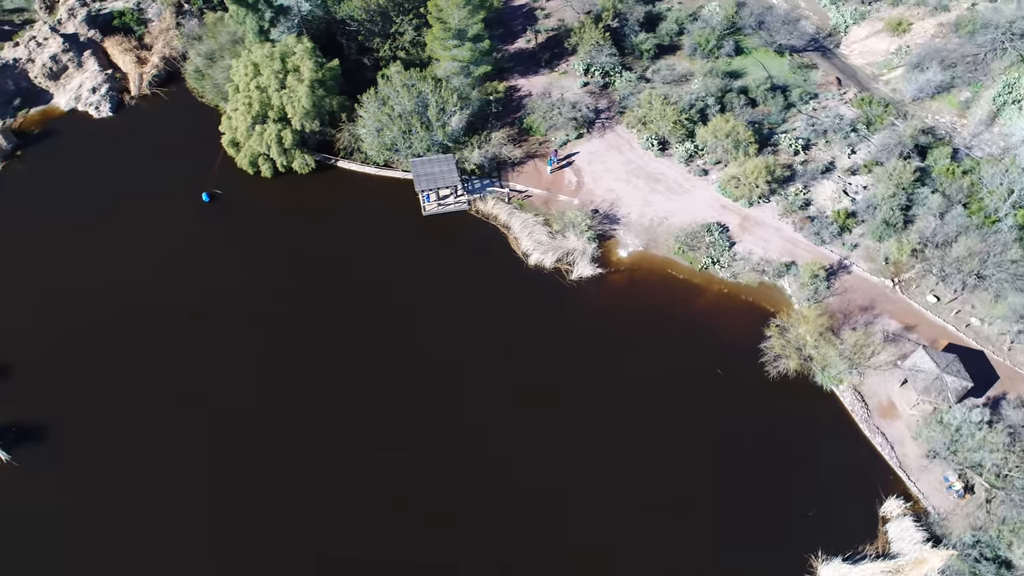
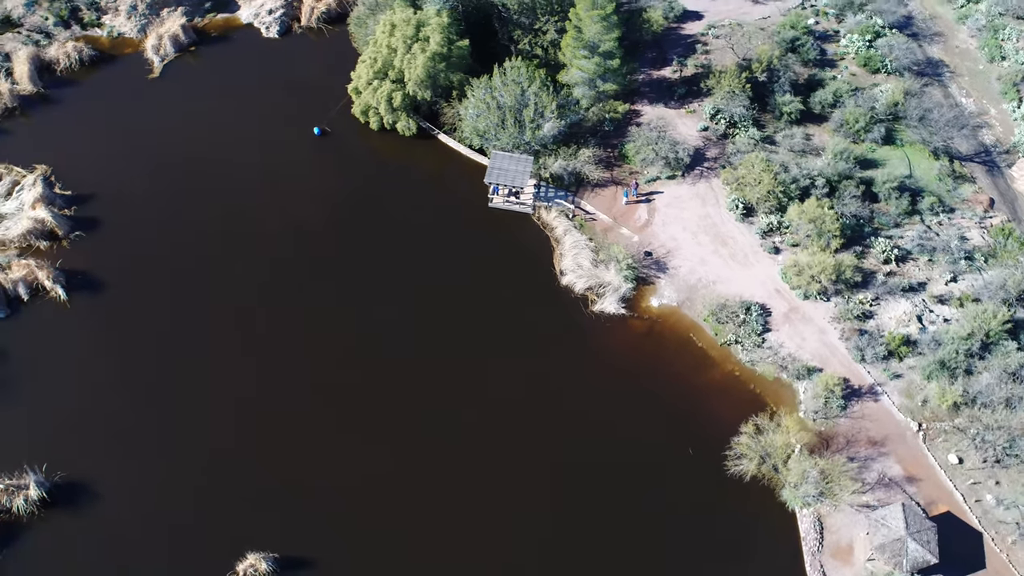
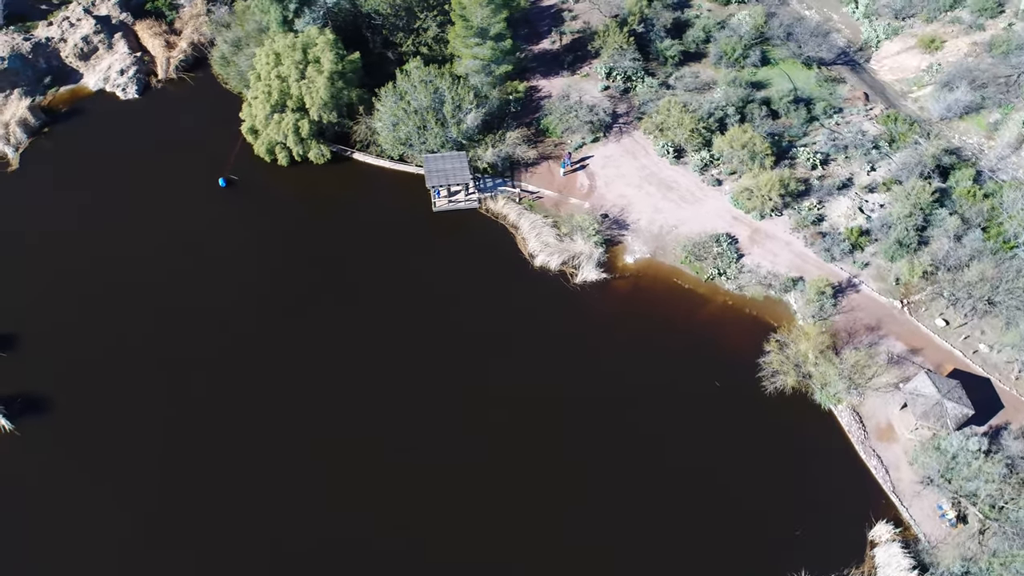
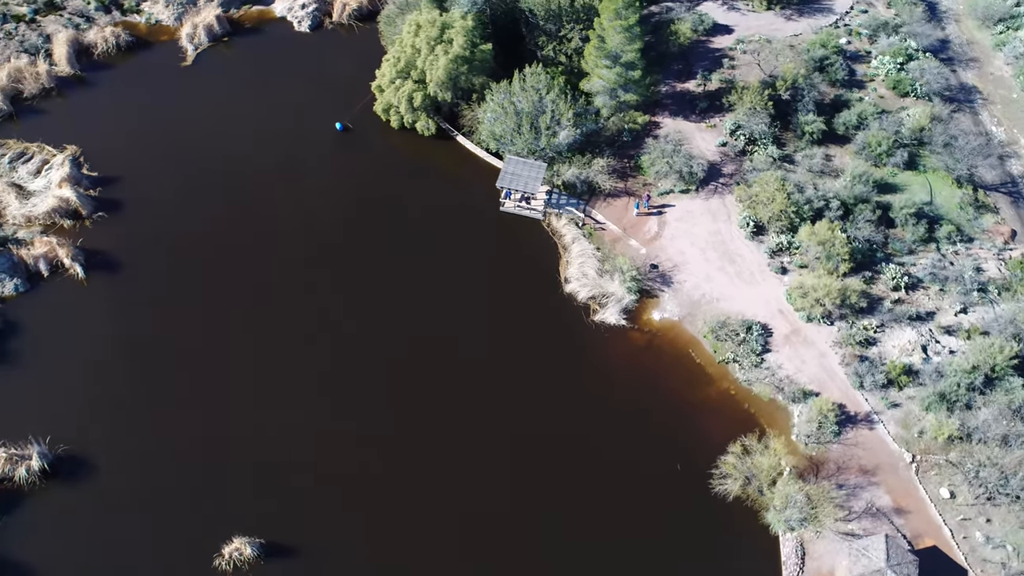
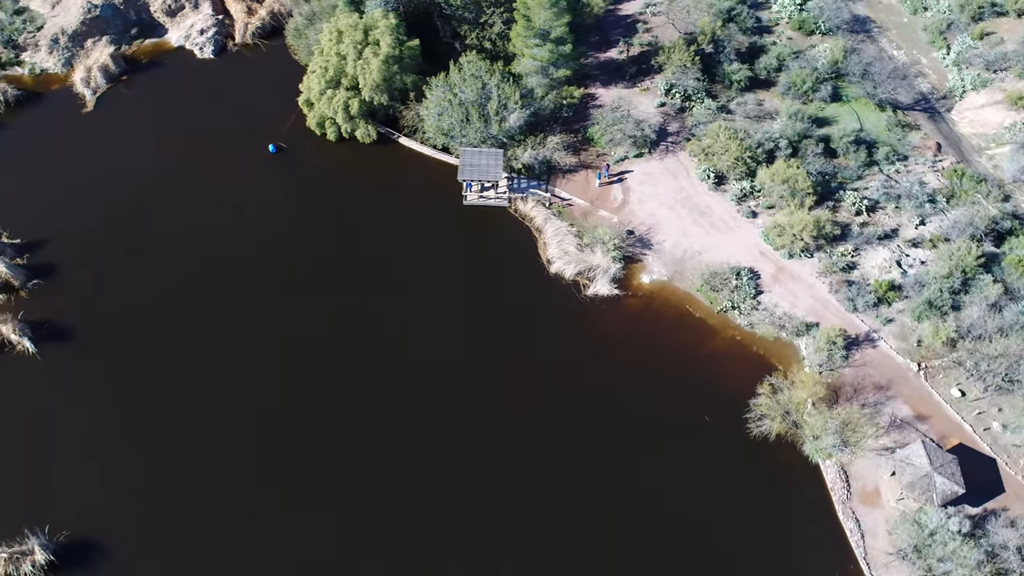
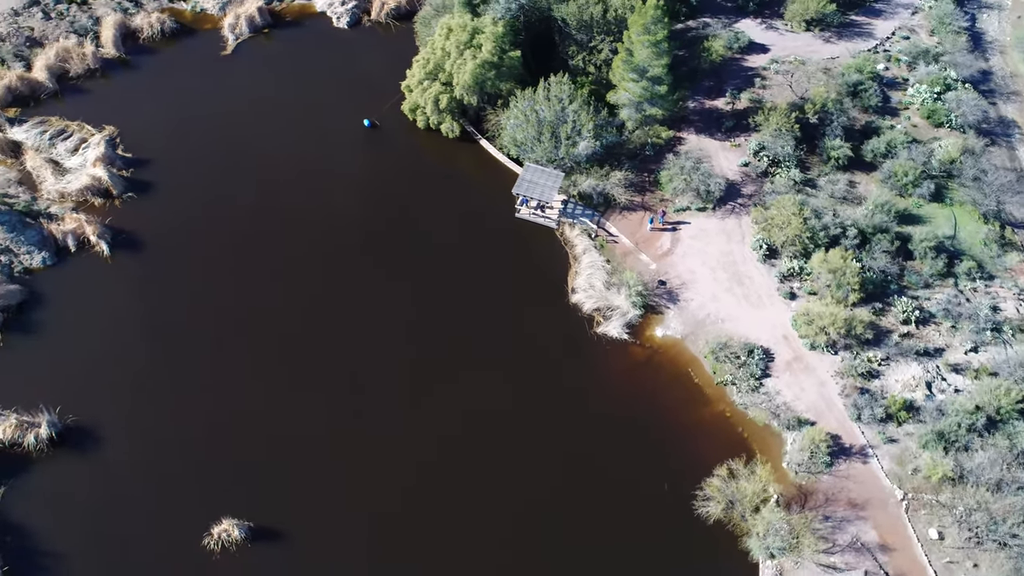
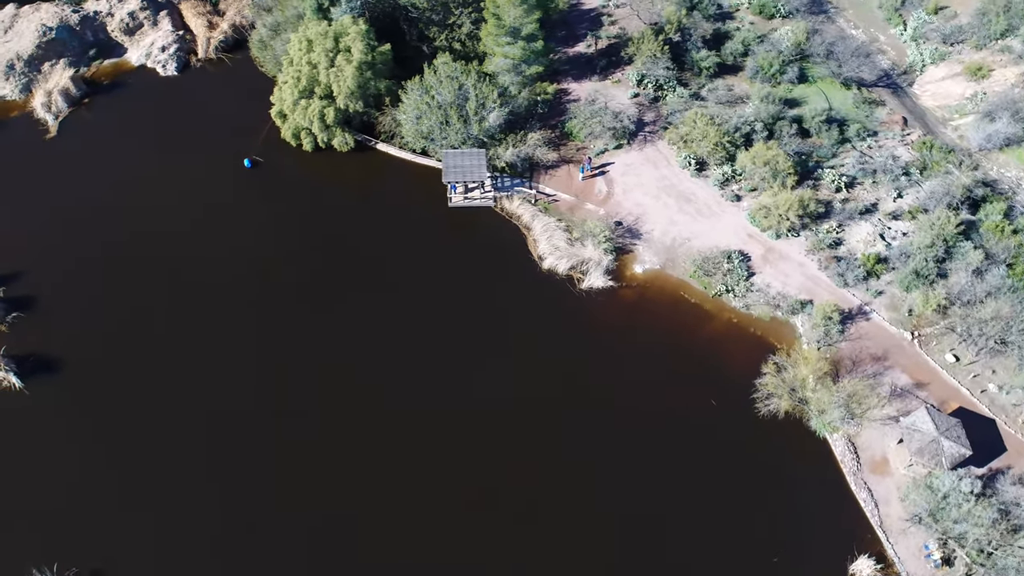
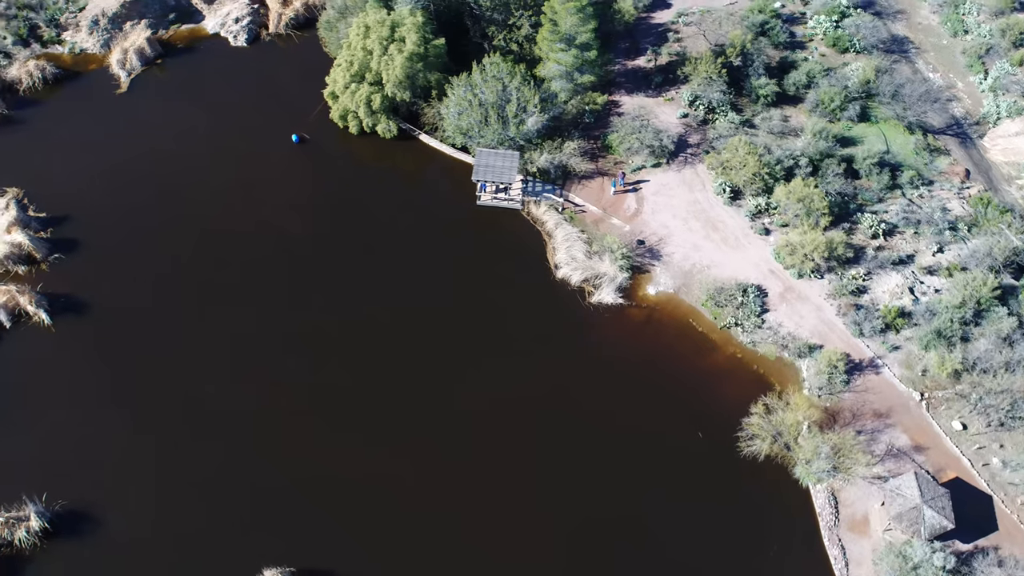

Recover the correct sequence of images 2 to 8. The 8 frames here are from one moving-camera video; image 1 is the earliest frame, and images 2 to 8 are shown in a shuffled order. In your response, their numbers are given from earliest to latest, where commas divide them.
3, 7, 5, 8, 2, 4, 6
